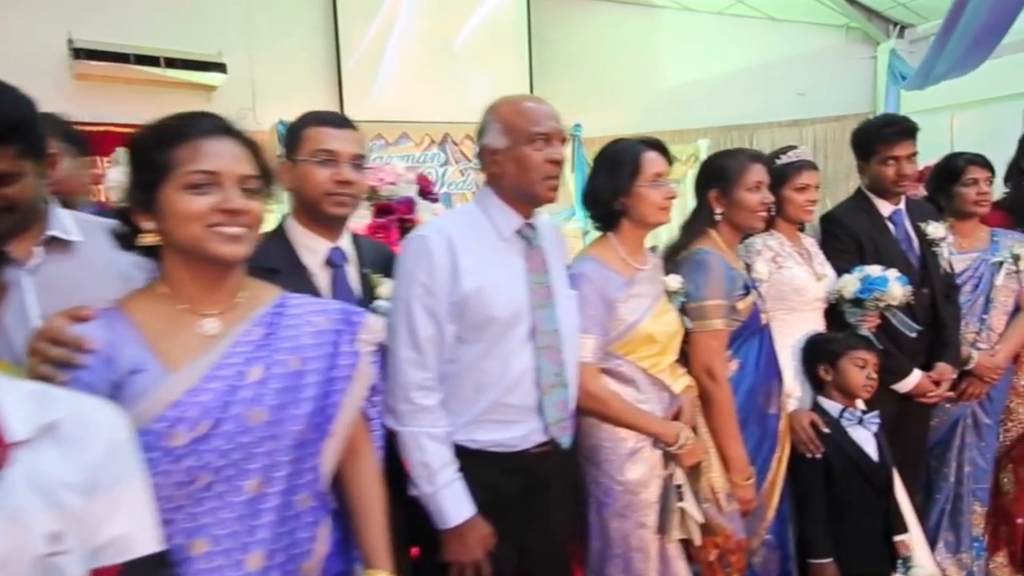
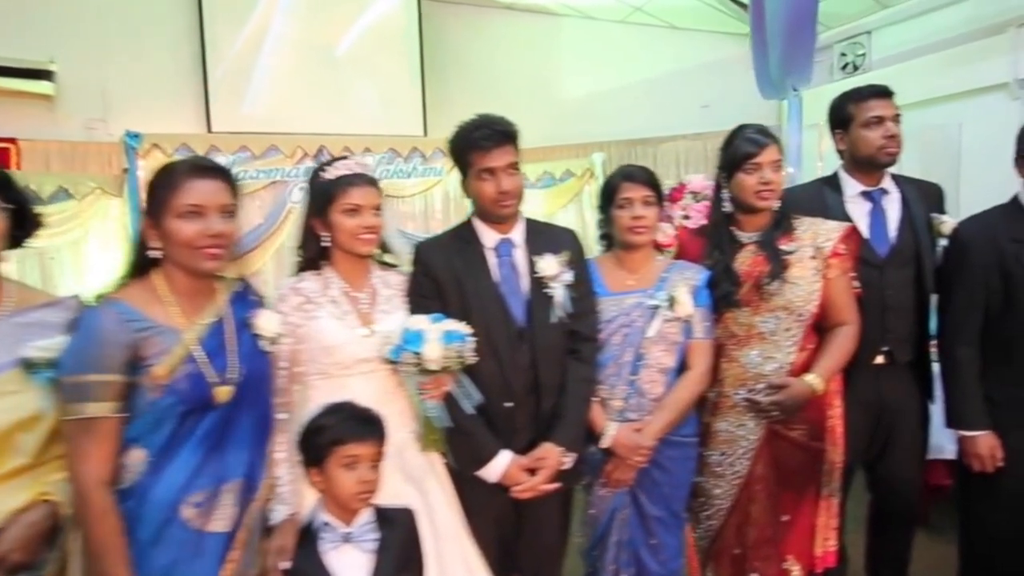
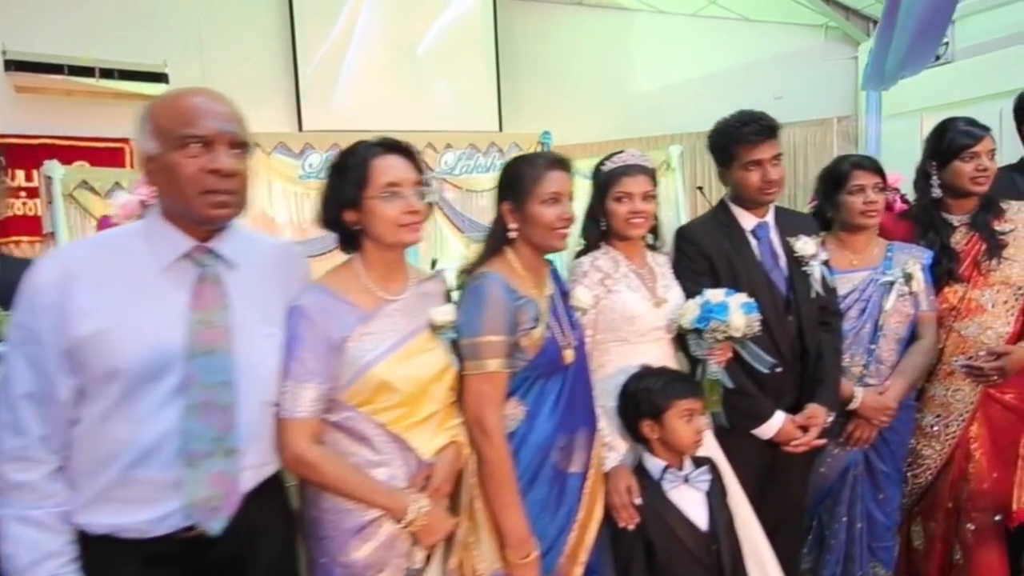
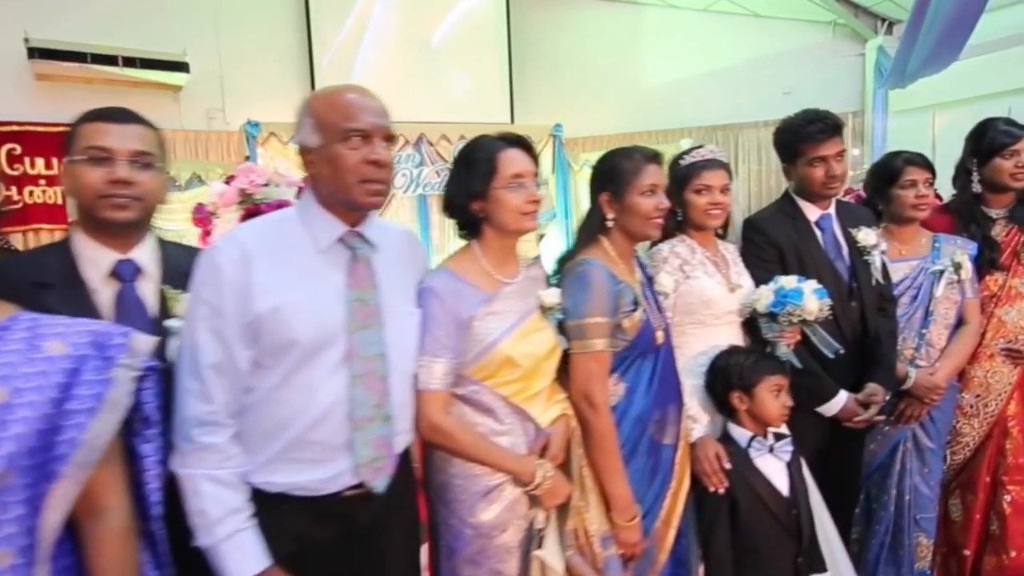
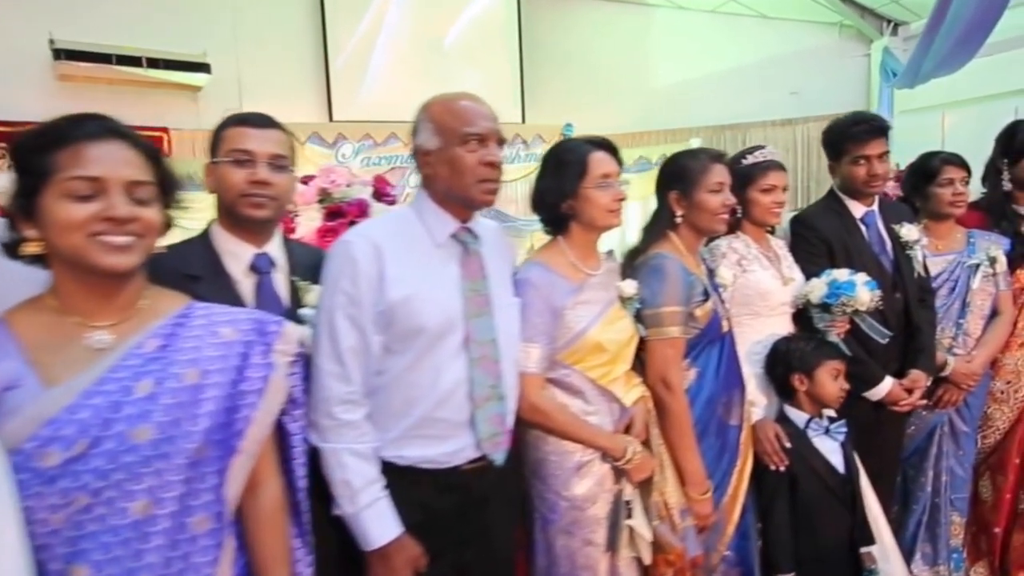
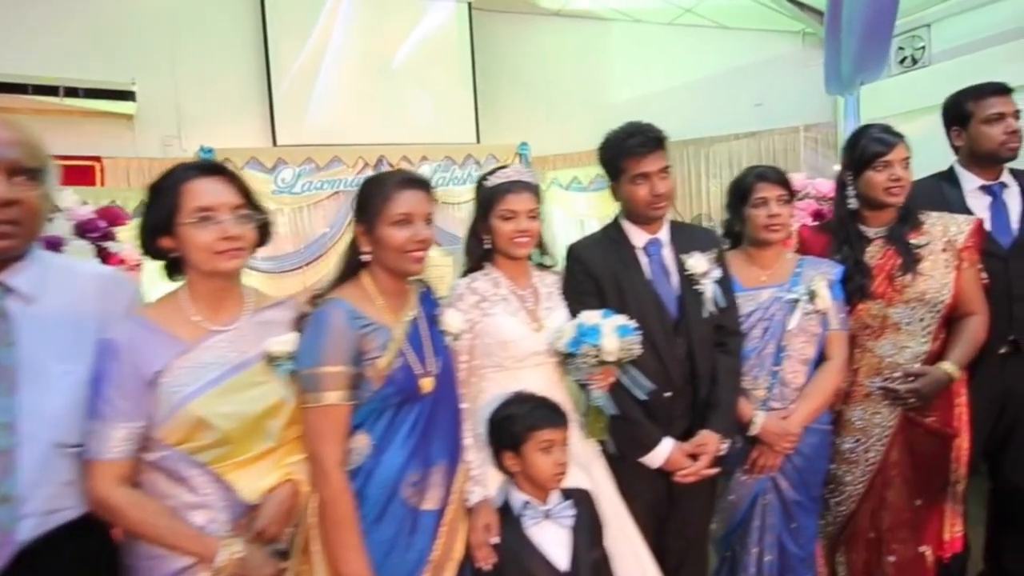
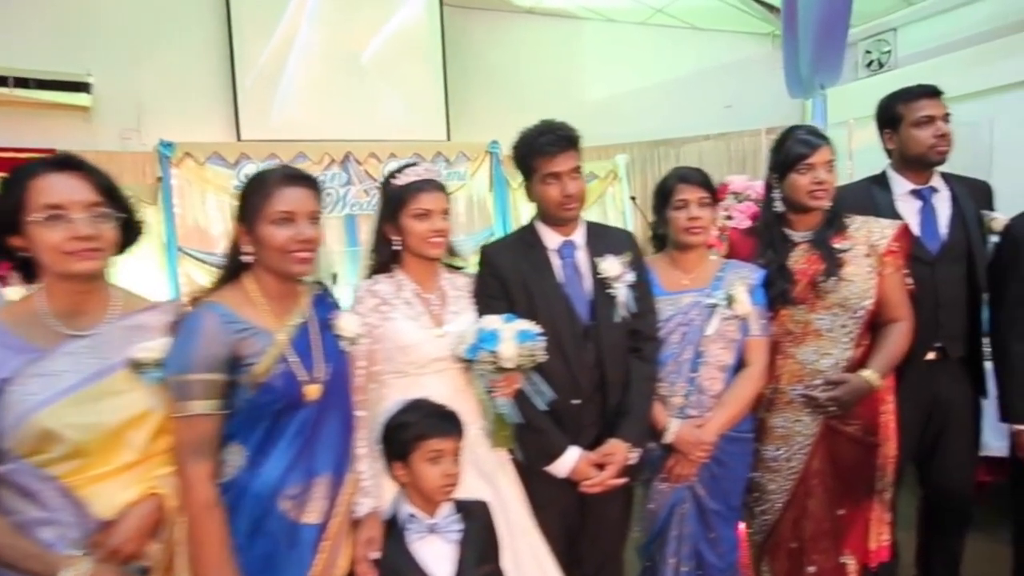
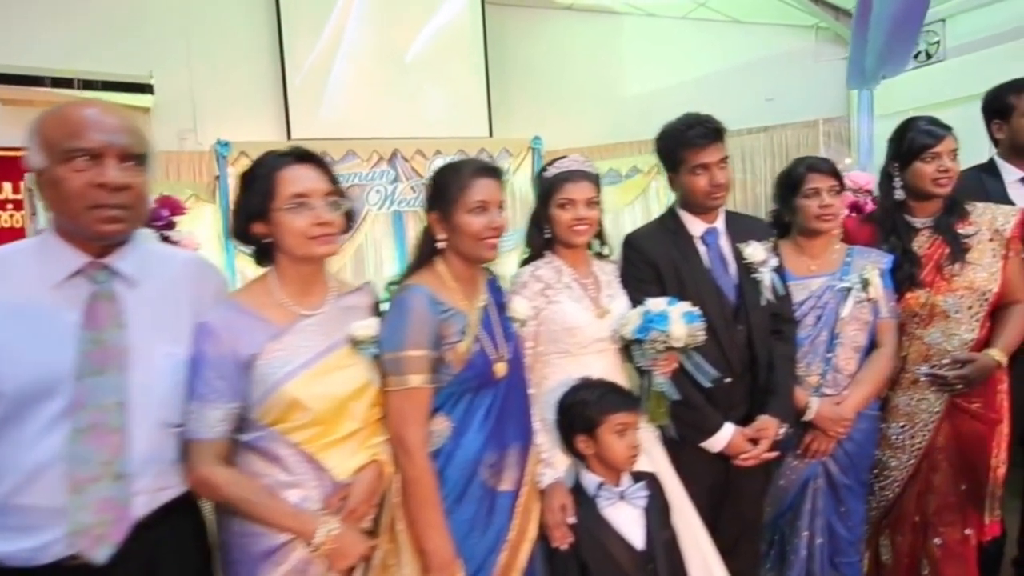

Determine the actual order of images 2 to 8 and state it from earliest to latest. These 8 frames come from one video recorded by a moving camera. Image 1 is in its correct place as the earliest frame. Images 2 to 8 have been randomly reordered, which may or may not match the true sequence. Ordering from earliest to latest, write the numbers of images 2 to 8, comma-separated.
5, 4, 3, 8, 6, 7, 2
